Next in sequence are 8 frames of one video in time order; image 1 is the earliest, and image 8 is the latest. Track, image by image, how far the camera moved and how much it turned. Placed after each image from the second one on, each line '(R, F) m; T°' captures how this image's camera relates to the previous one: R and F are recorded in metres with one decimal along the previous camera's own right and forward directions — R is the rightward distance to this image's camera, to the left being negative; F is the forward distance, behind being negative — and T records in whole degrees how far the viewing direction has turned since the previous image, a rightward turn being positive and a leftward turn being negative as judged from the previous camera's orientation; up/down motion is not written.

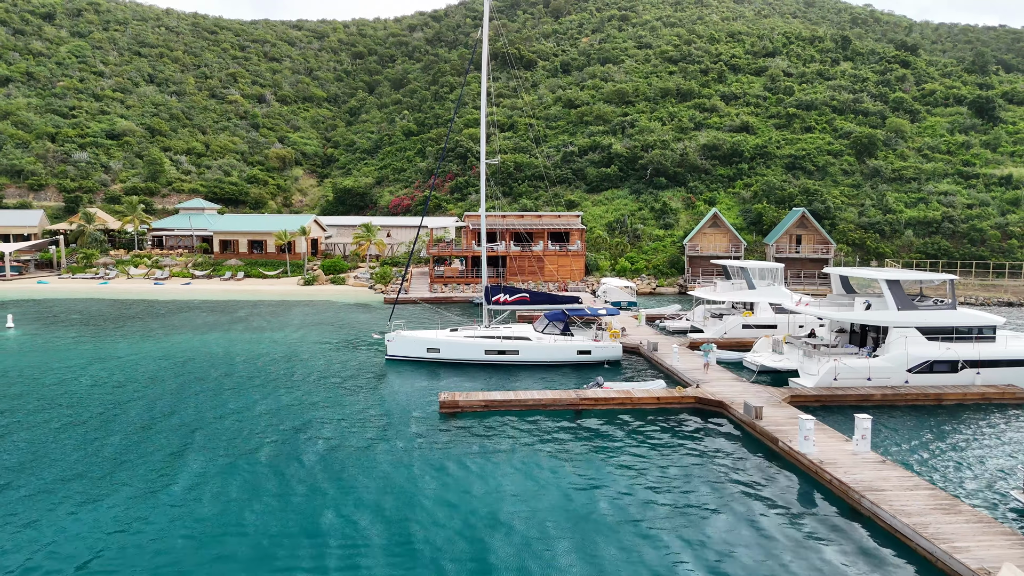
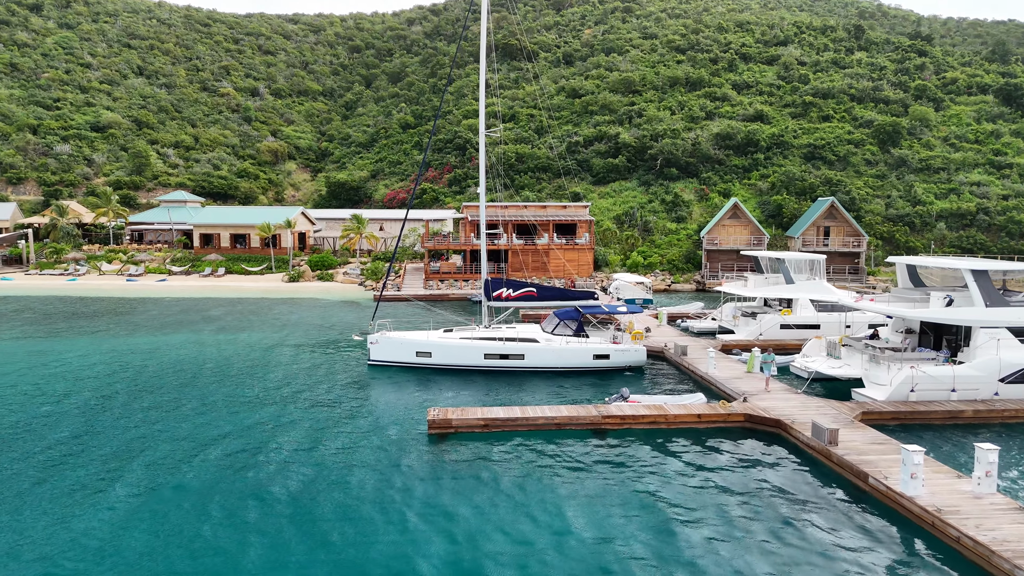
(-0.1, +4.1) m; 0°
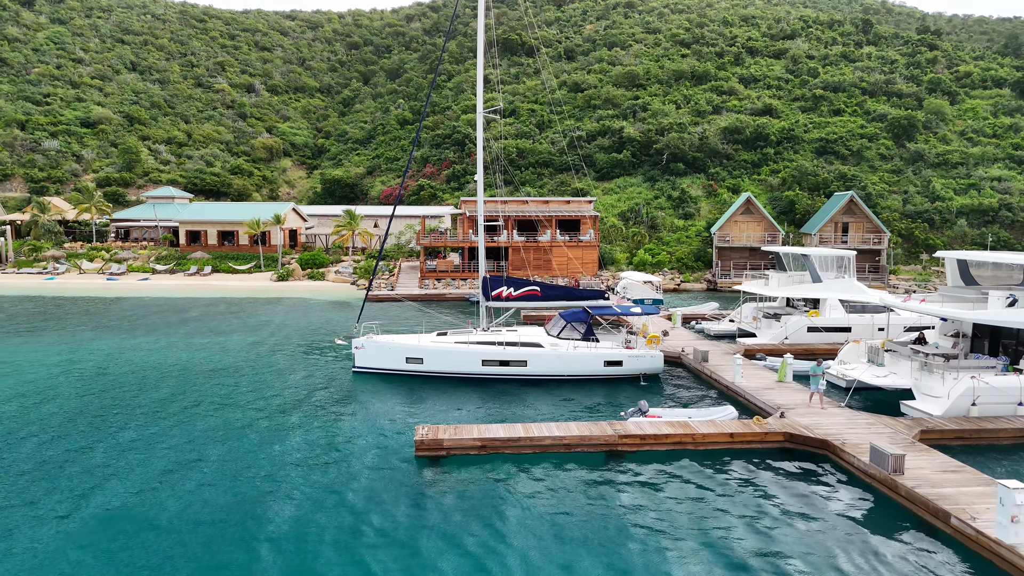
(0.0, +2.4) m; 0°
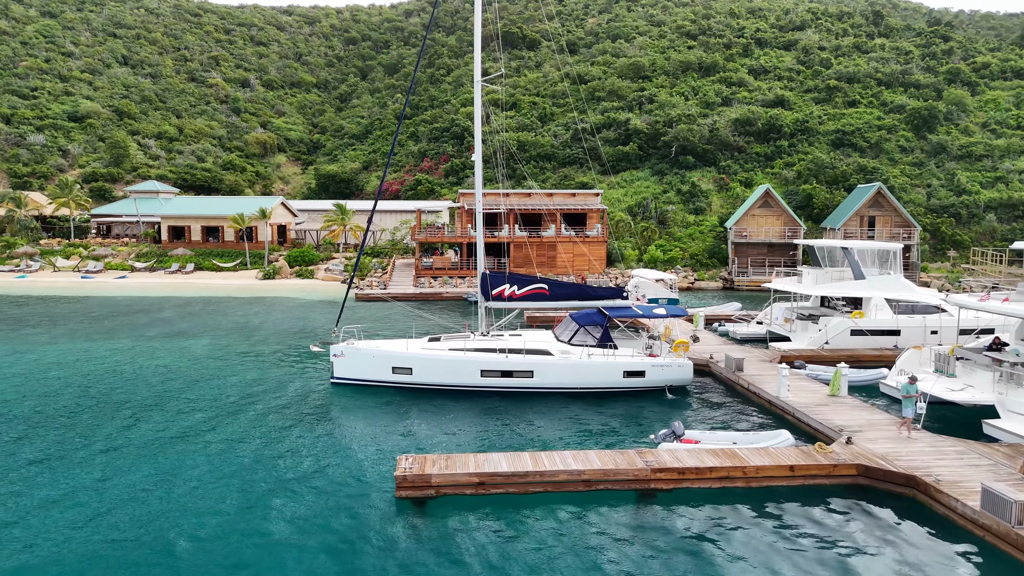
(-0.1, +2.9) m; 0°
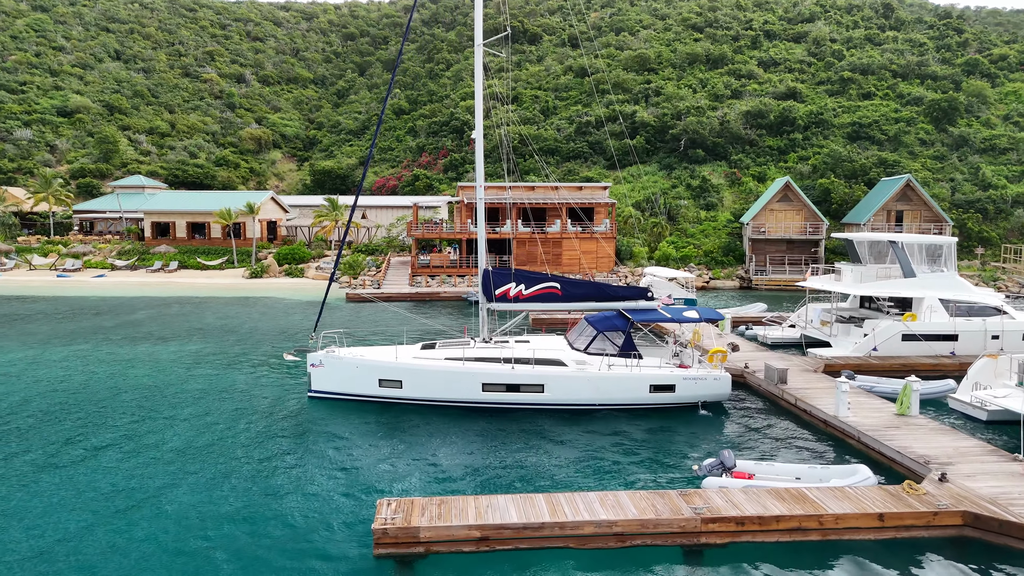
(-0.1, +2.5) m; 0°
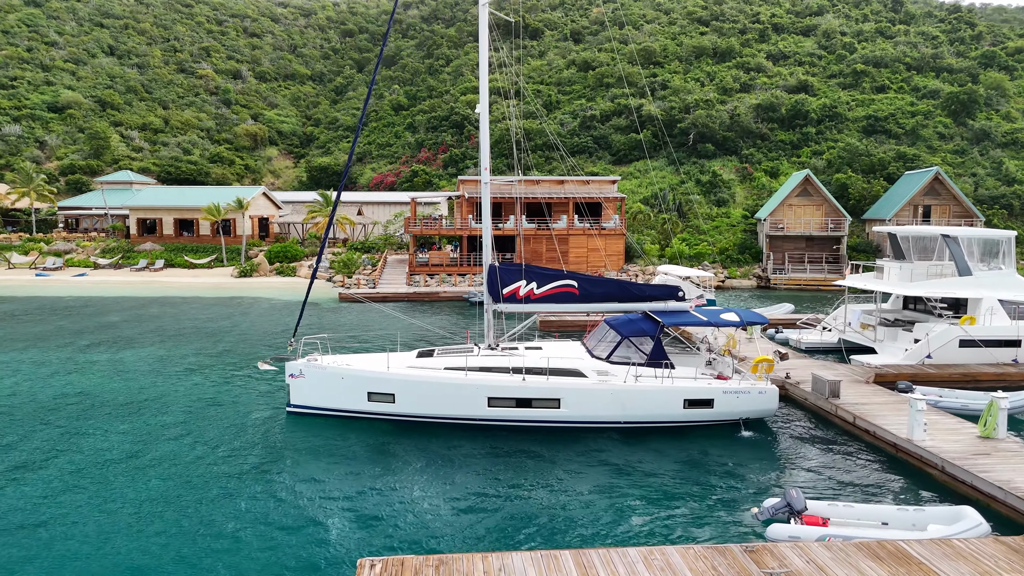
(-0.2, +2.1) m; 0°
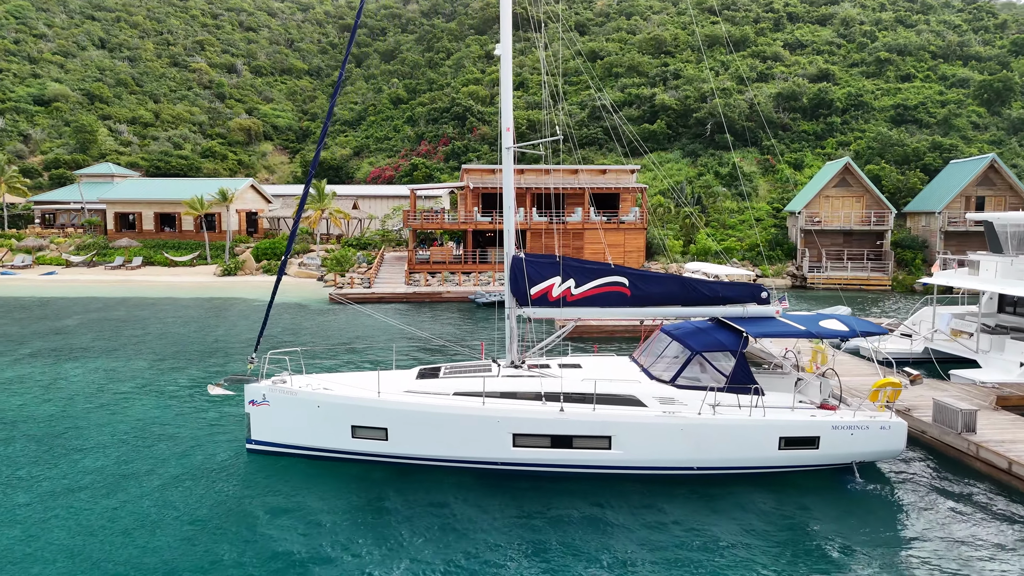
(-0.4, +3.3) m; 0°
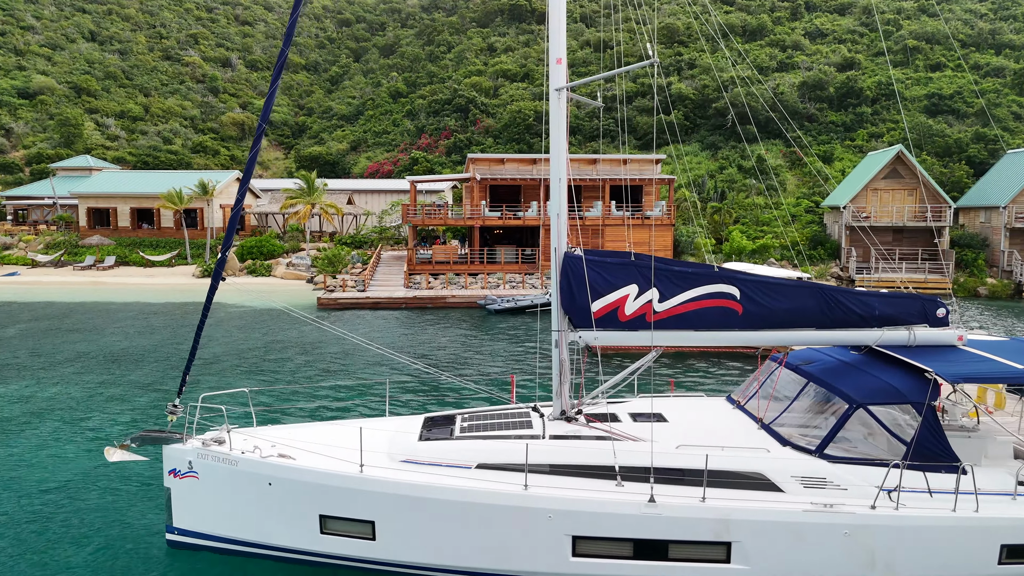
(-0.4, +3.5) m; 0°
